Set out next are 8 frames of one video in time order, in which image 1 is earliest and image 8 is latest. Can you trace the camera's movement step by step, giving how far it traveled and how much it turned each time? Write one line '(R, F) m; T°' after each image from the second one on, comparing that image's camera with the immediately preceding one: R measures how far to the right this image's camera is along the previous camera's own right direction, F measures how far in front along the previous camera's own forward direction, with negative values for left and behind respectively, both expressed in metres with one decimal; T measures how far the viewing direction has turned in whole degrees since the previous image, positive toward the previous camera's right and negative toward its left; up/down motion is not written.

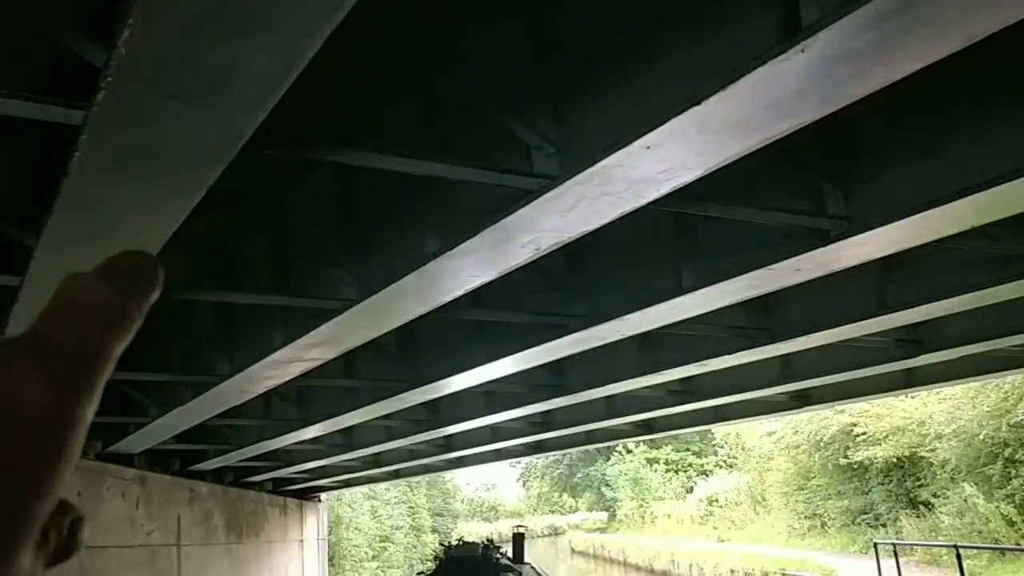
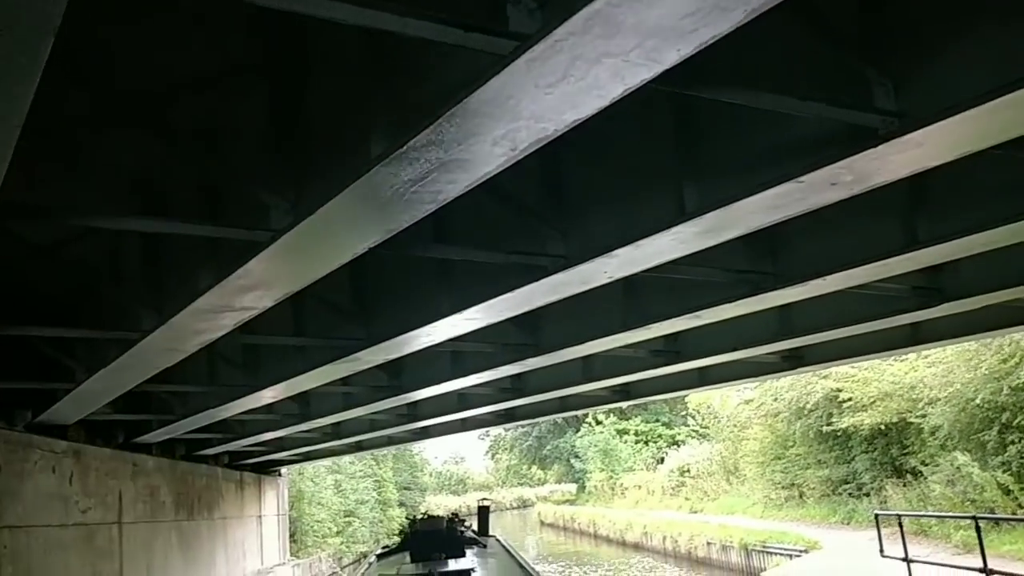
(0.0, +0.8) m; +2°
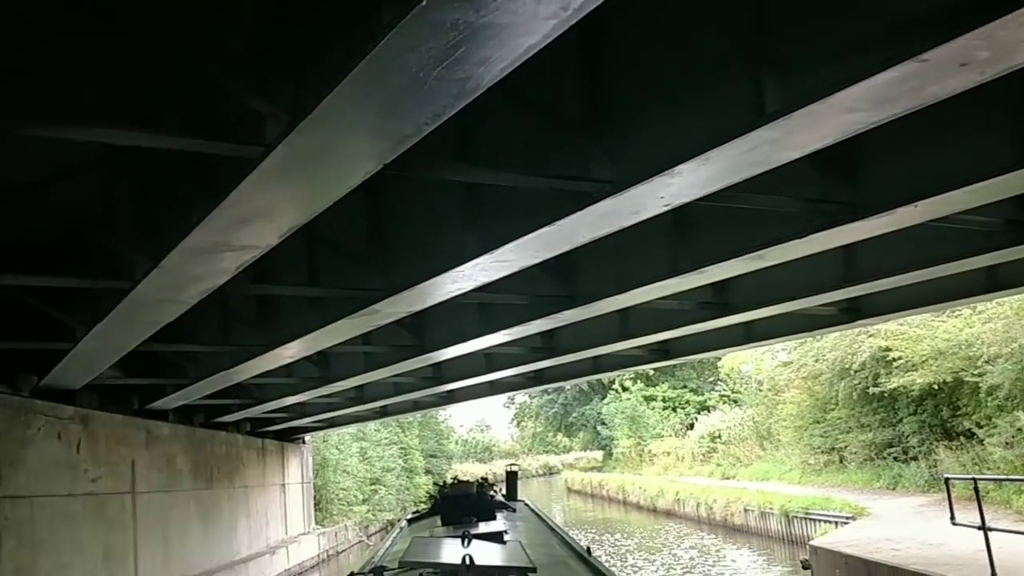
(-0.1, +0.6) m; -1°
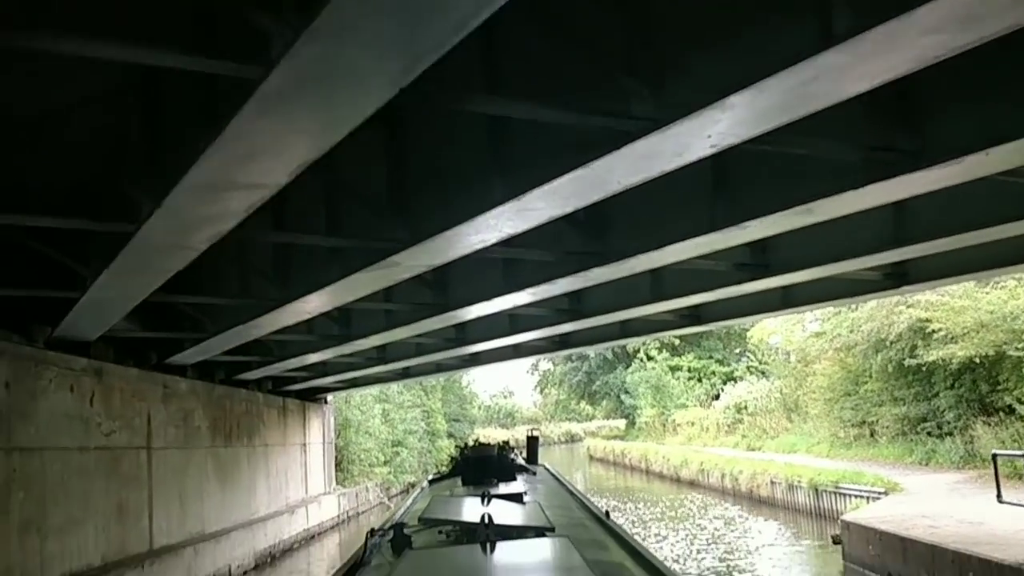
(0.0, +0.3) m; -1°
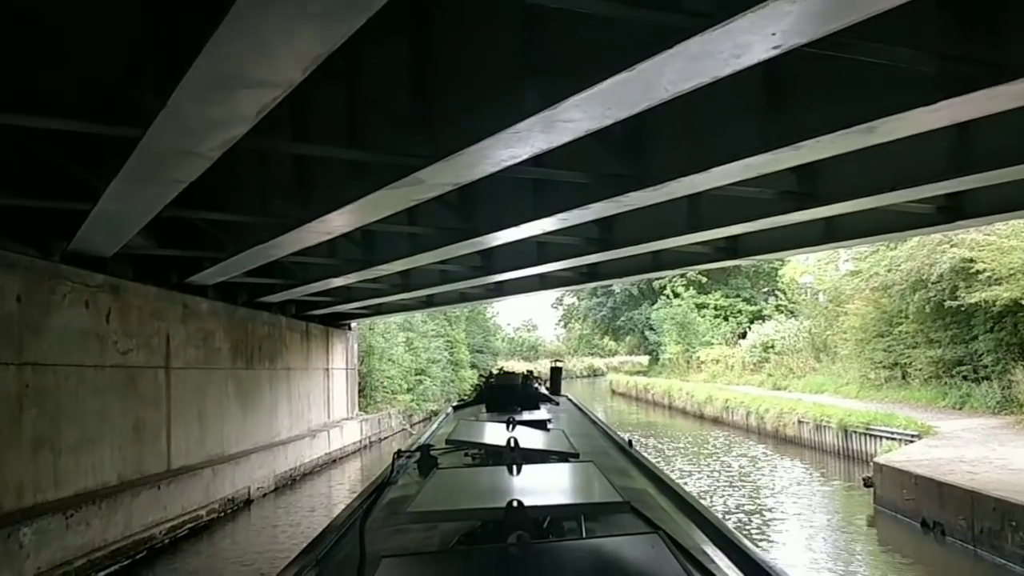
(0.0, +0.3) m; -1°
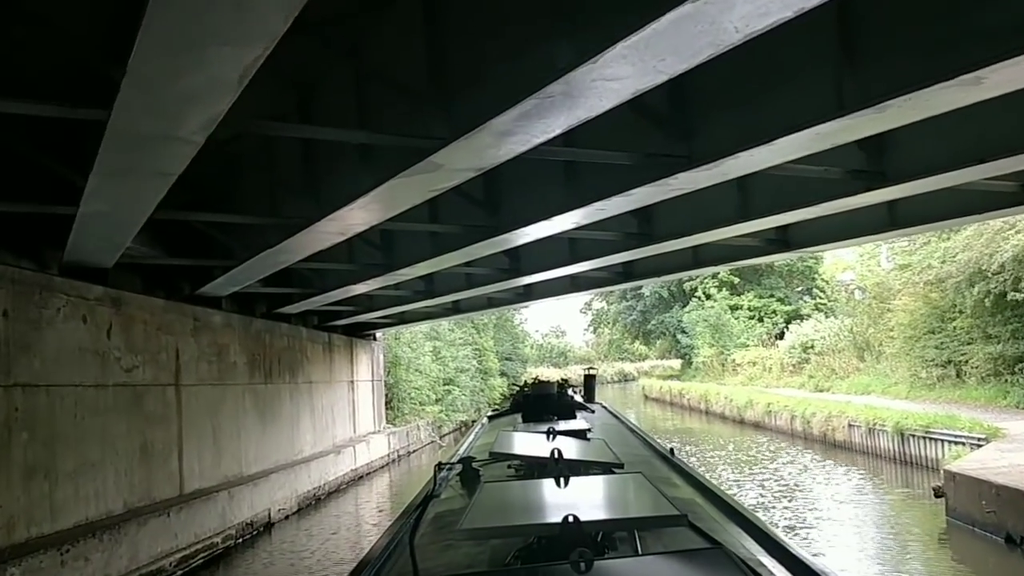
(0.0, +0.7) m; -2°
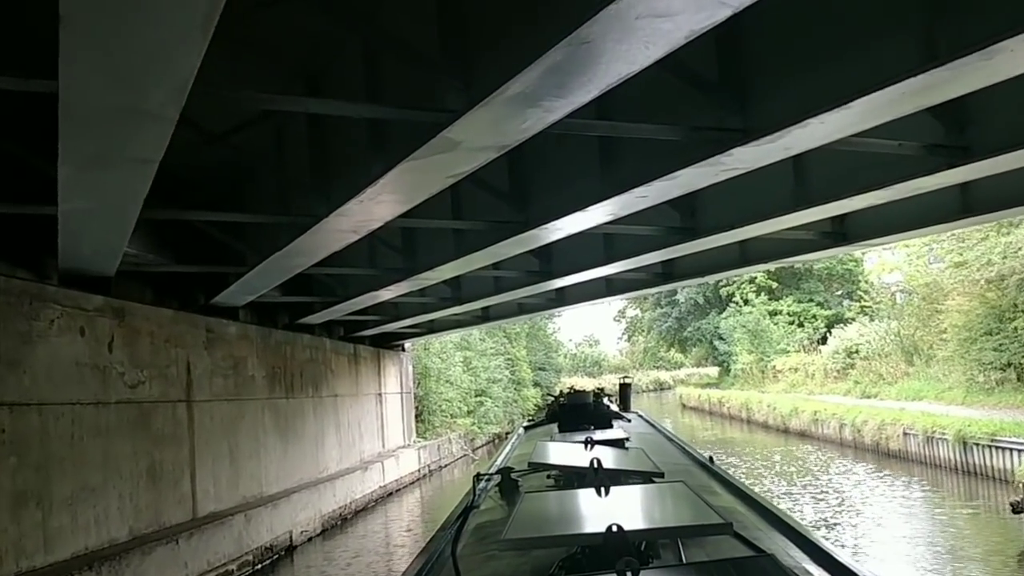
(0.0, +0.7) m; -2°
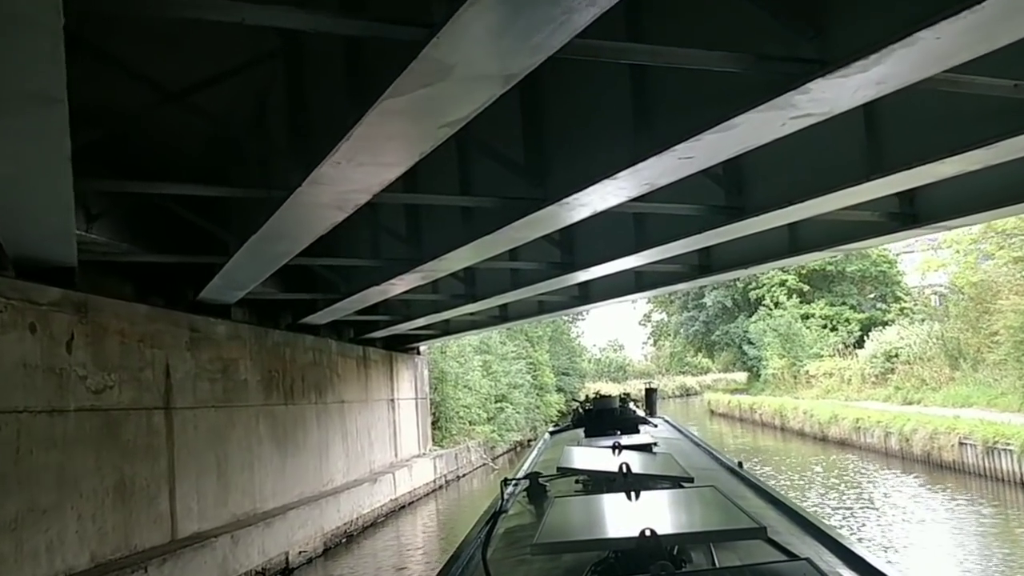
(0.0, +1.0) m; -1°
